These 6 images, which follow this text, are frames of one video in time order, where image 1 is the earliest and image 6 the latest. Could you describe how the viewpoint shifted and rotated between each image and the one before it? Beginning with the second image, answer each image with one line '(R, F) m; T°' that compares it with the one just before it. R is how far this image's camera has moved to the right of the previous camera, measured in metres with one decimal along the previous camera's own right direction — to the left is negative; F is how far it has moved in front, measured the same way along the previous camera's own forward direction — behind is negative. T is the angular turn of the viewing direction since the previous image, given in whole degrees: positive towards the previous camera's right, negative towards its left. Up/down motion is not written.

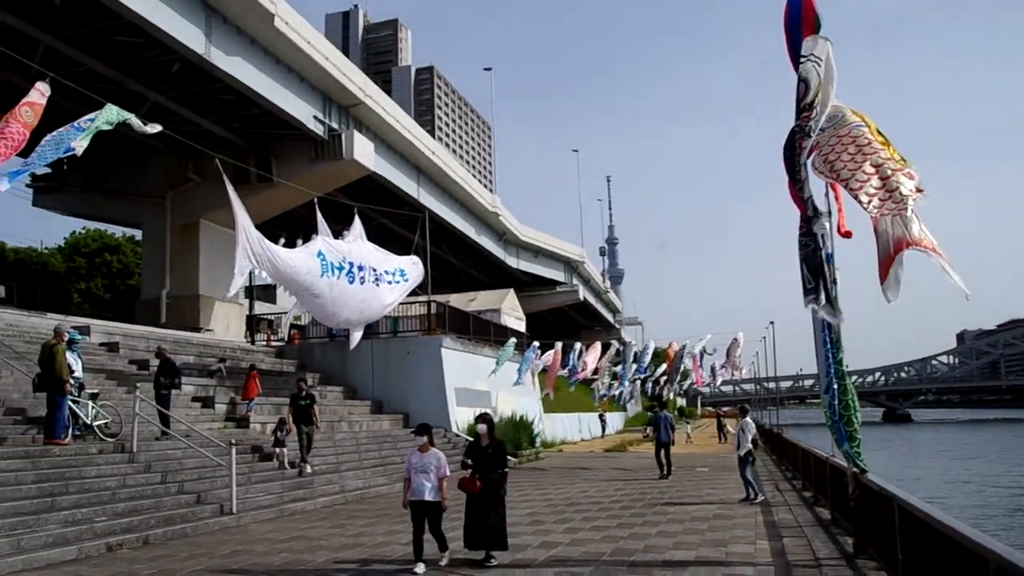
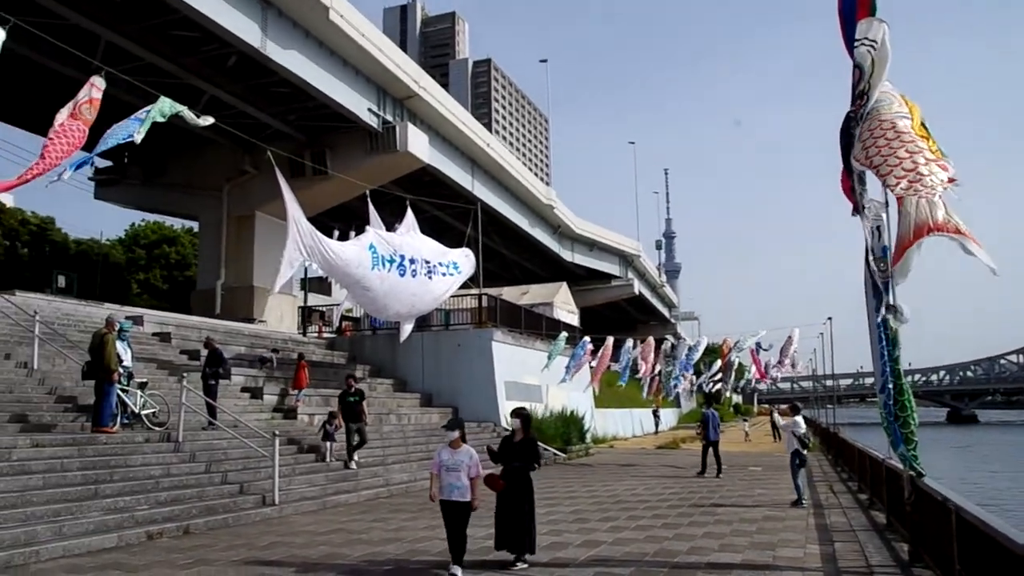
(+0.1, +0.2) m; -4°
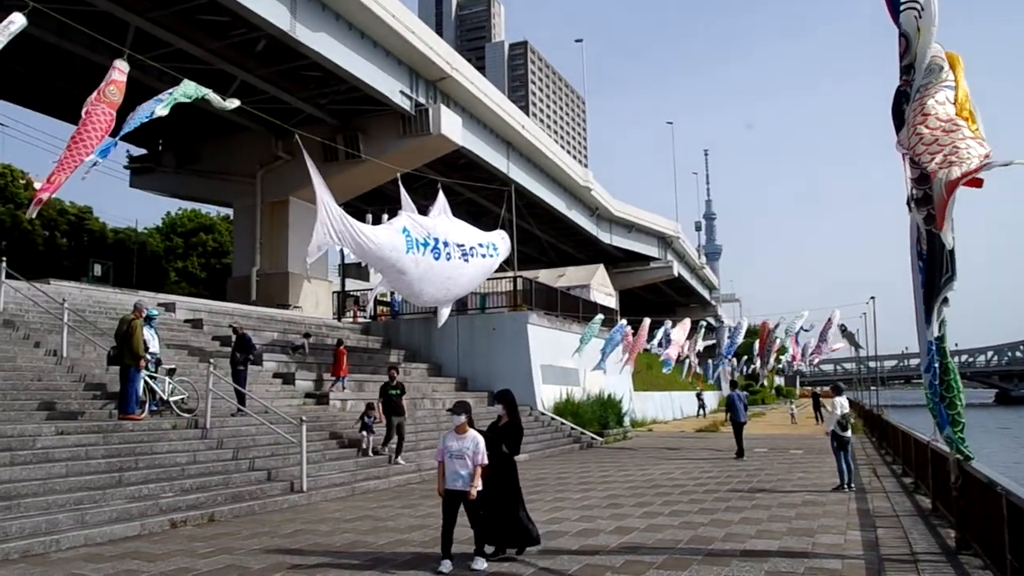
(+0.1, +0.3) m; -3°
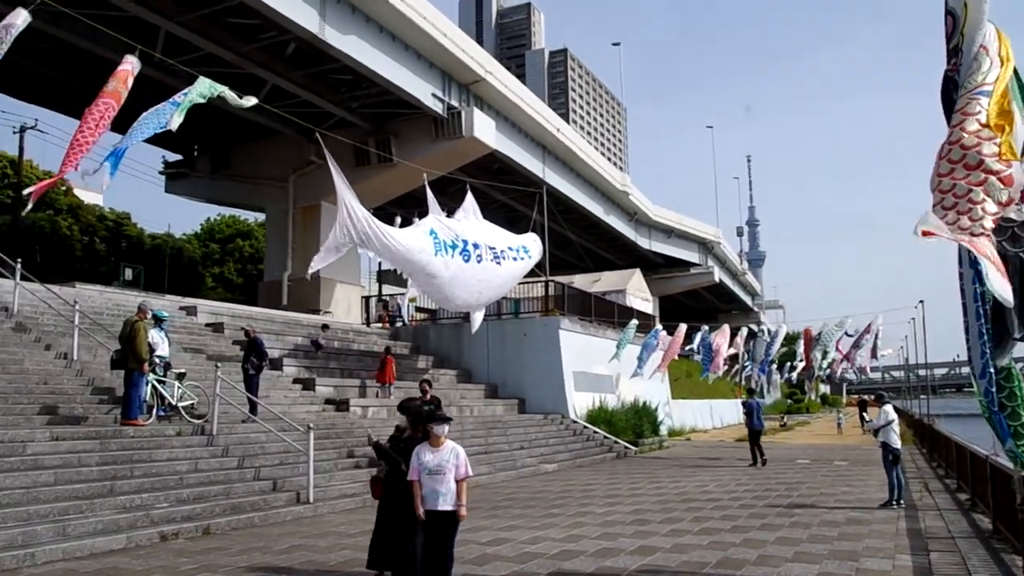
(+0.3, +0.6) m; -3°
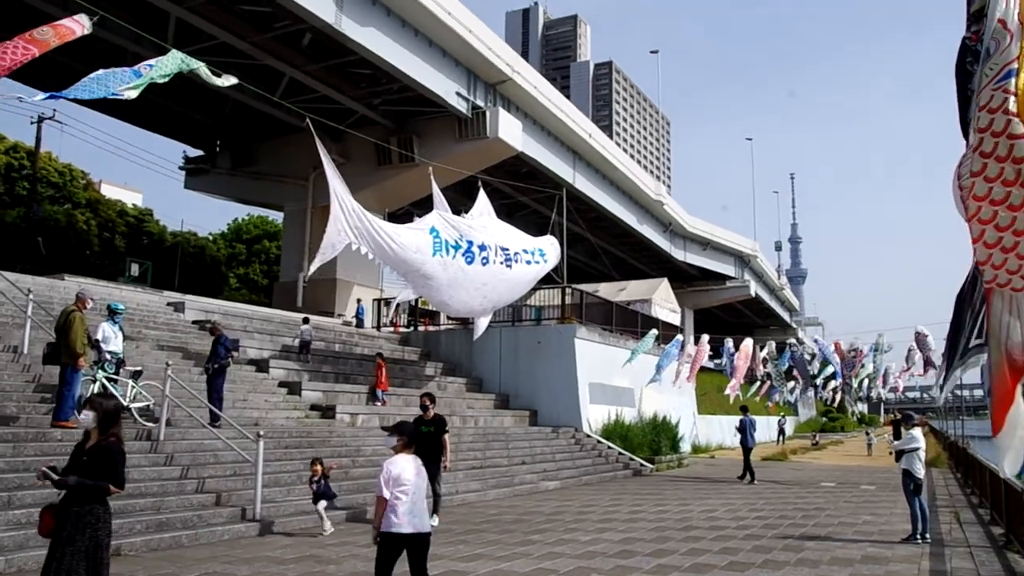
(+0.6, +1.1) m; -3°
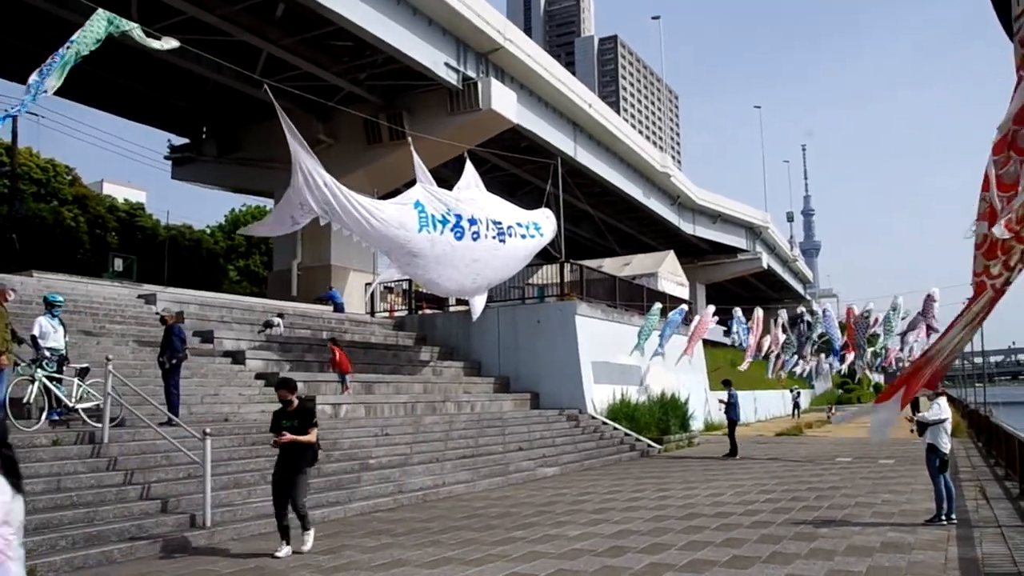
(+0.4, +0.9) m; -1°
